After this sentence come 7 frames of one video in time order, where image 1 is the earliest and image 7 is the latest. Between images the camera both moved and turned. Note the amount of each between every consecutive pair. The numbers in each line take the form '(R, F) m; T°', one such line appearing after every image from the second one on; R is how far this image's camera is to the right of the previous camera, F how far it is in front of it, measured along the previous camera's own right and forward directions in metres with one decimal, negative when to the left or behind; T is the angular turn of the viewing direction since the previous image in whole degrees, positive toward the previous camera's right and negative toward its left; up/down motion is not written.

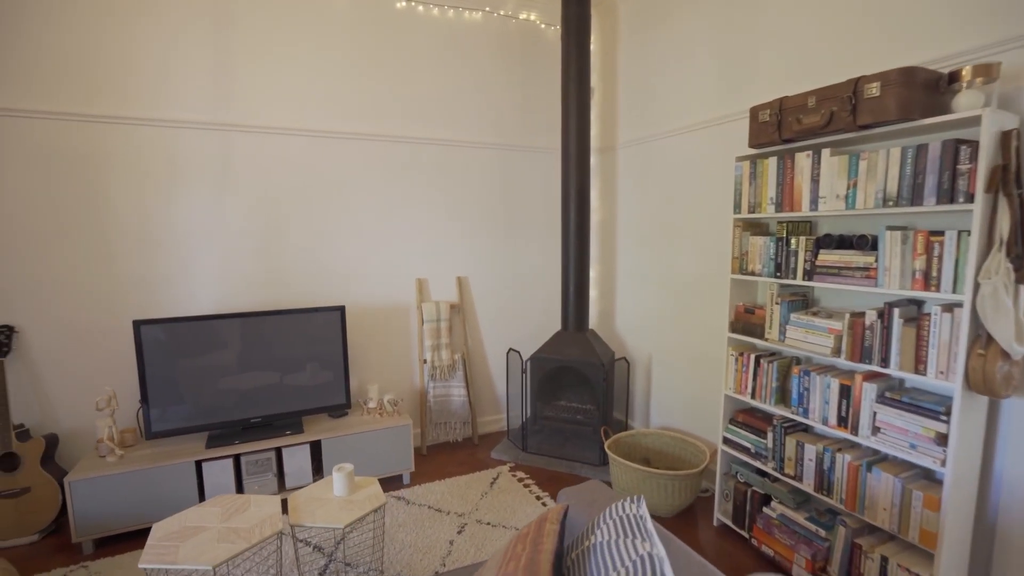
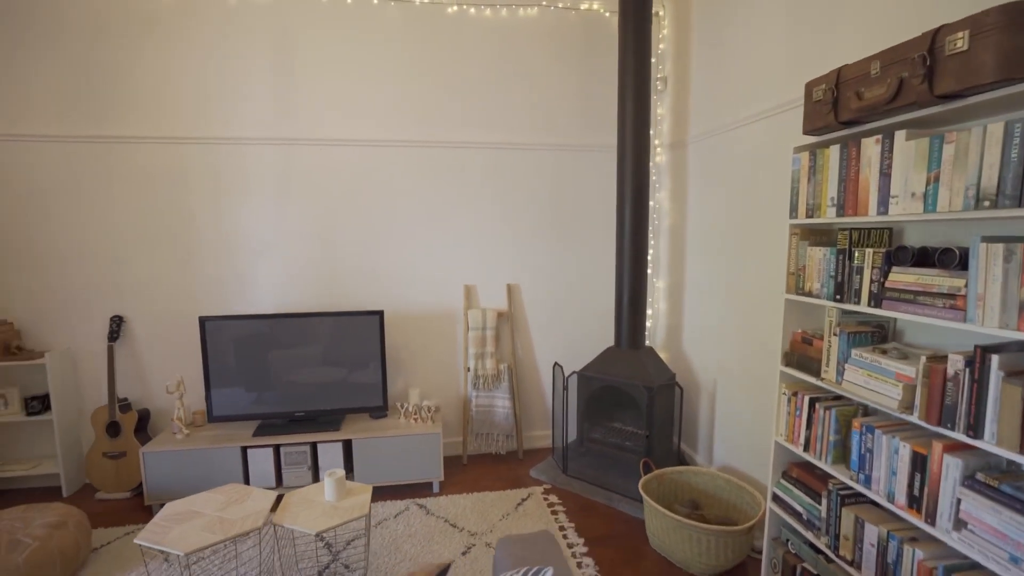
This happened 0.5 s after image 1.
(+0.5, +0.2) m; -16°
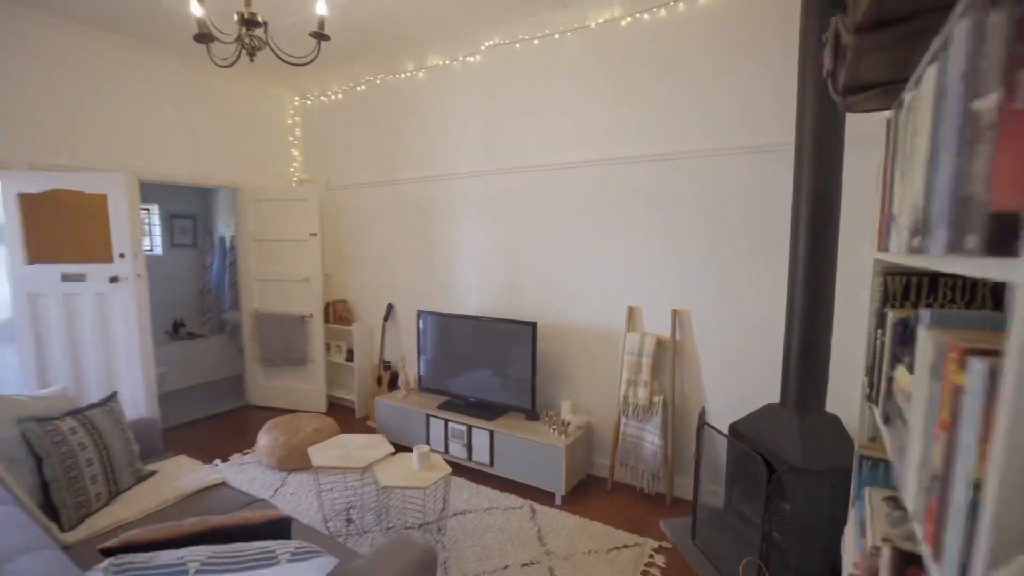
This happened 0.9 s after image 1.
(+1.1, +0.4) m; -41°
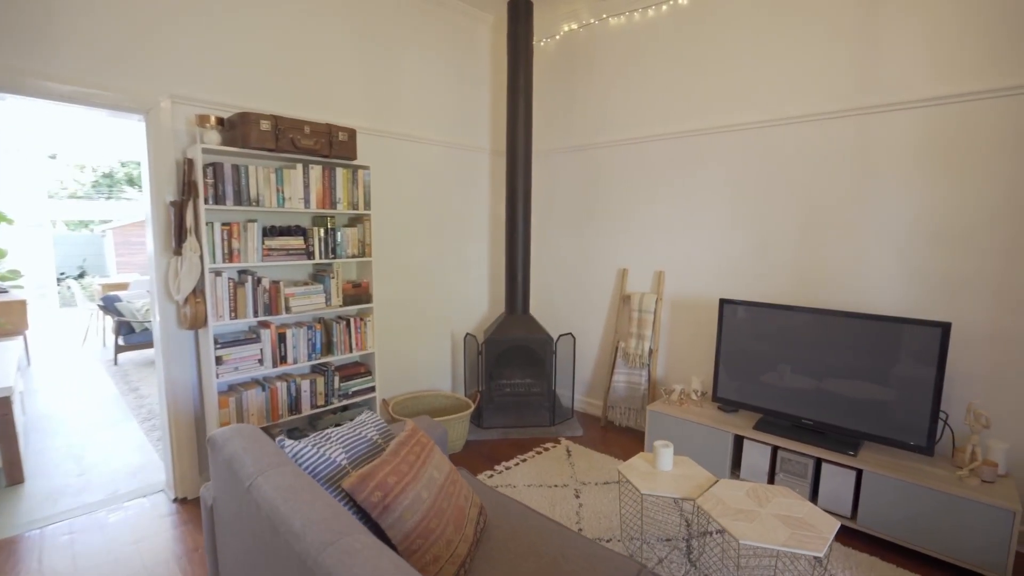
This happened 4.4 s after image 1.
(-1.0, +1.3) m; +15°
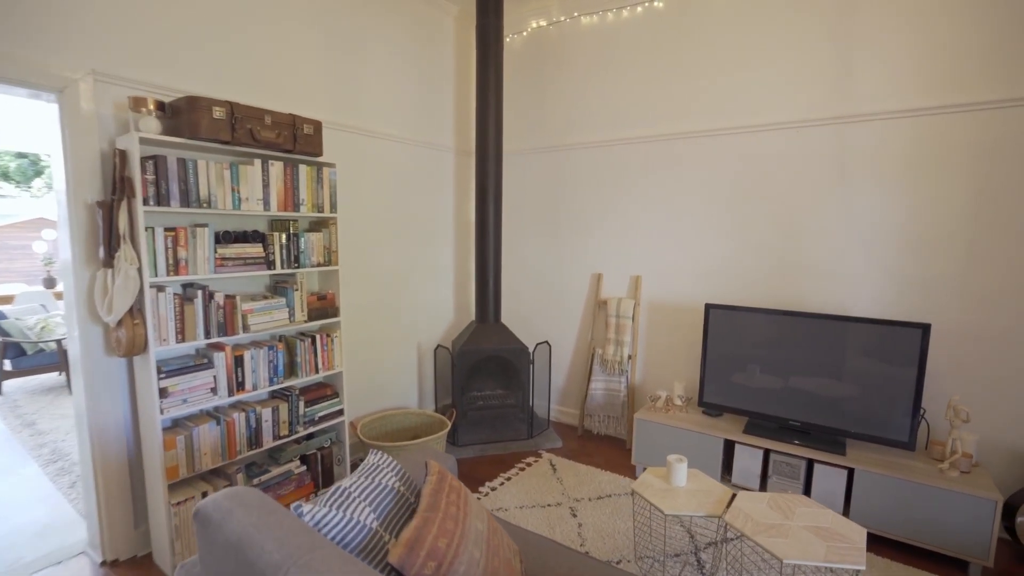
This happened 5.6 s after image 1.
(-0.3, +0.2) m; +9°
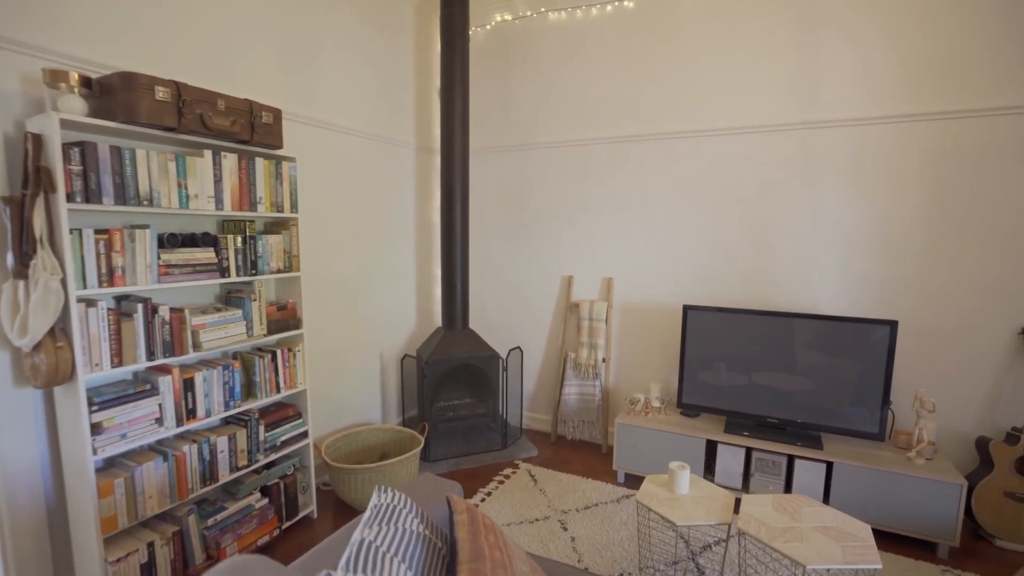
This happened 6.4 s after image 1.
(-0.2, +0.1) m; +8°
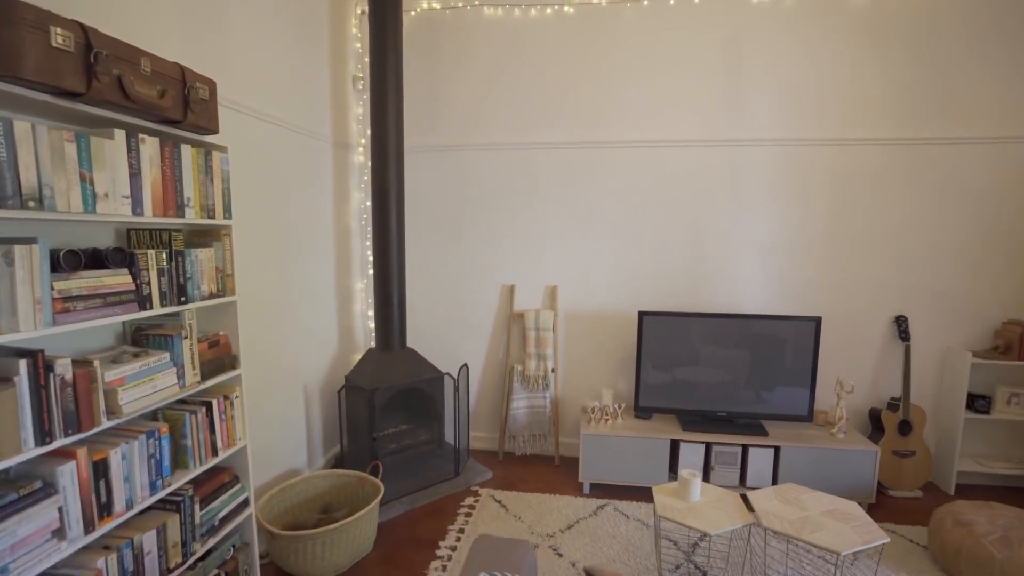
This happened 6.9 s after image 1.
(-0.6, +0.3) m; +18°
